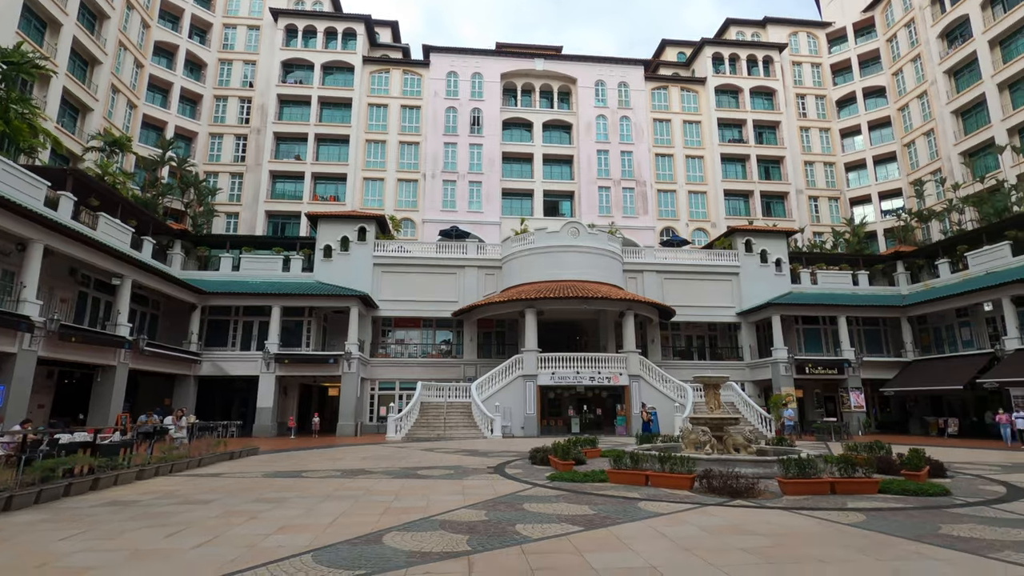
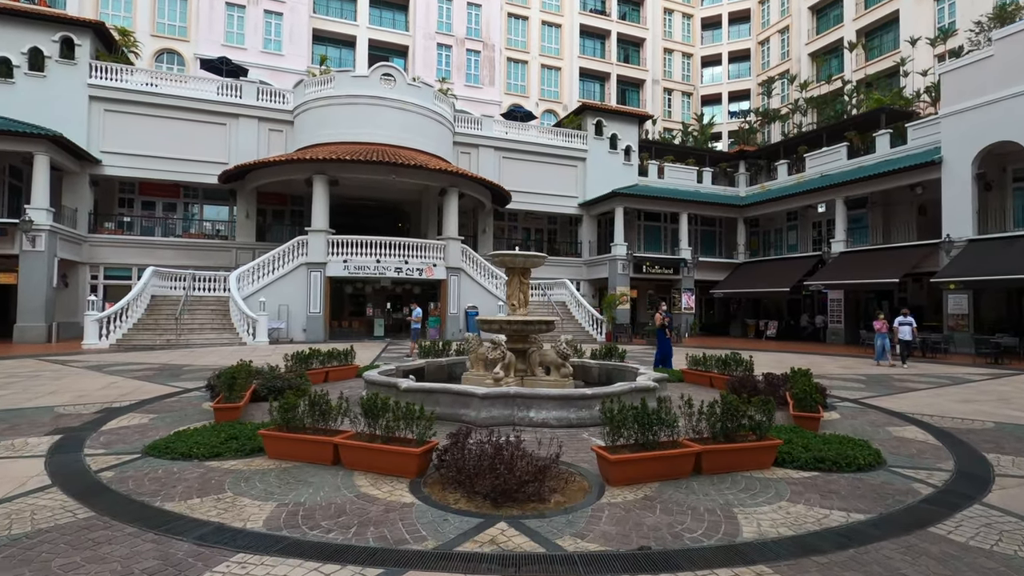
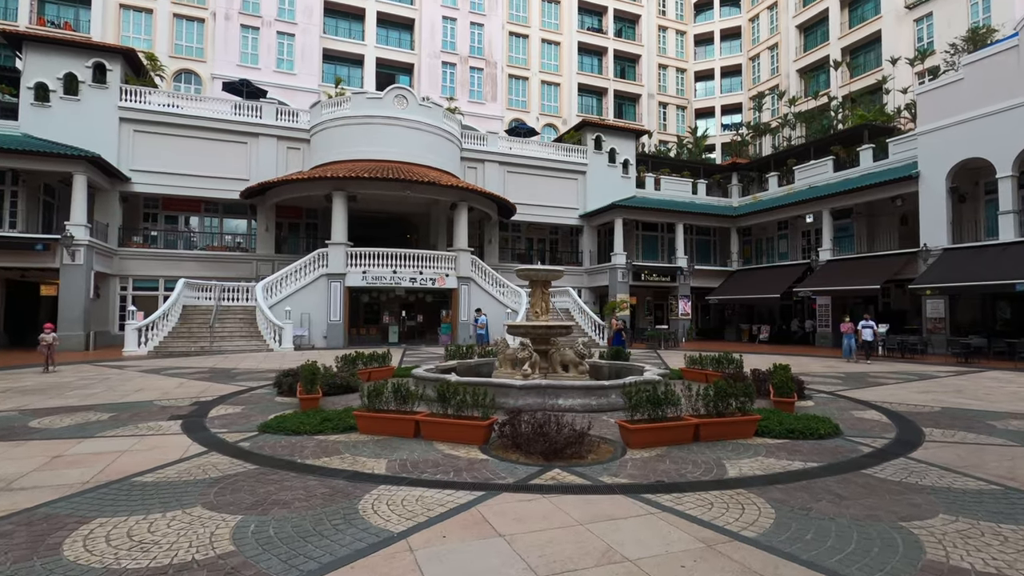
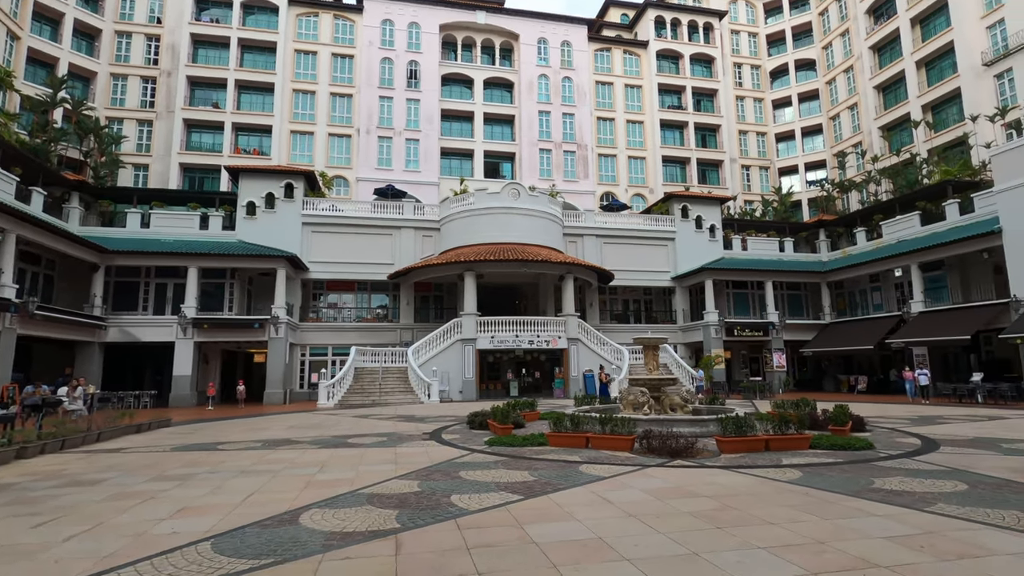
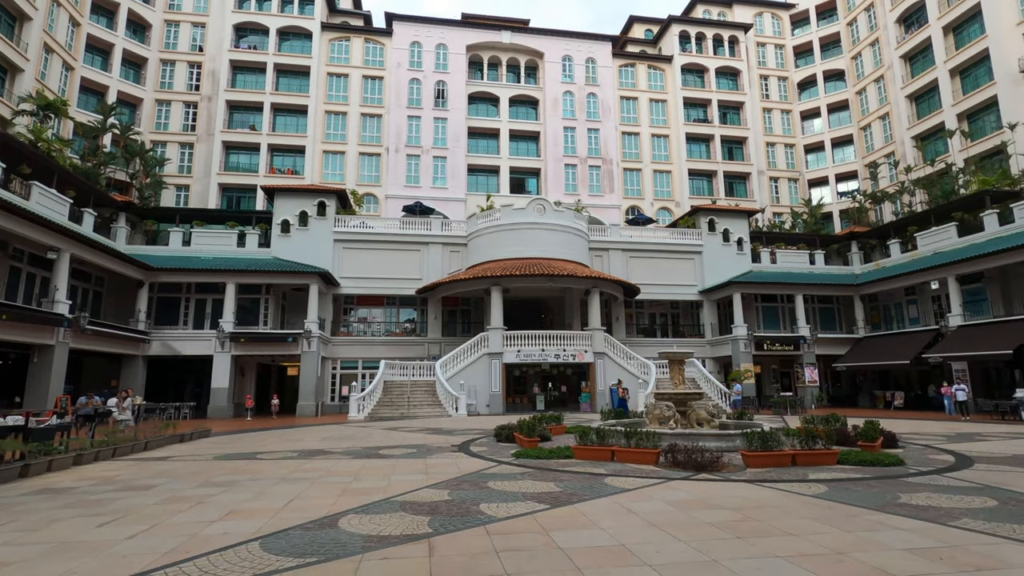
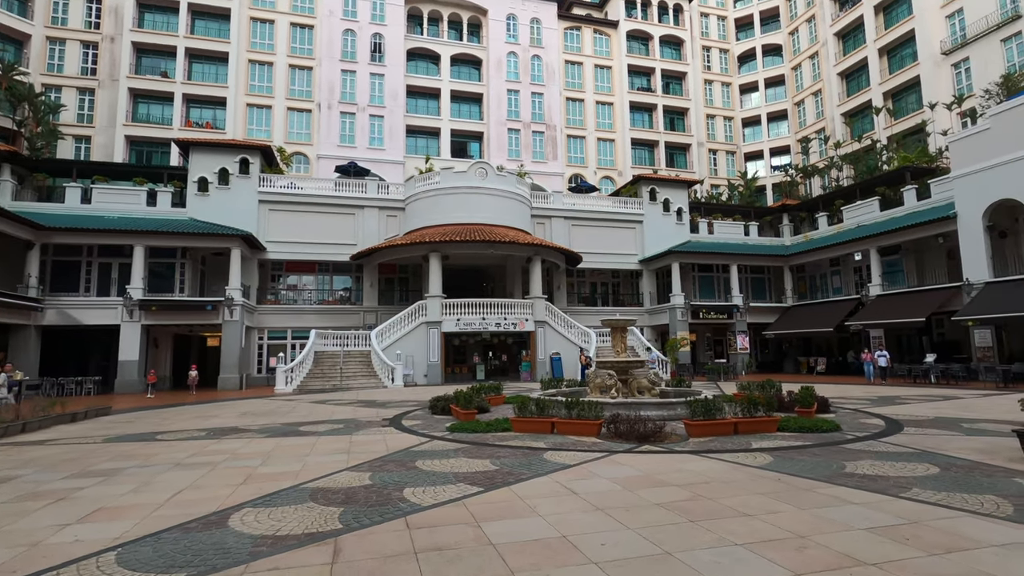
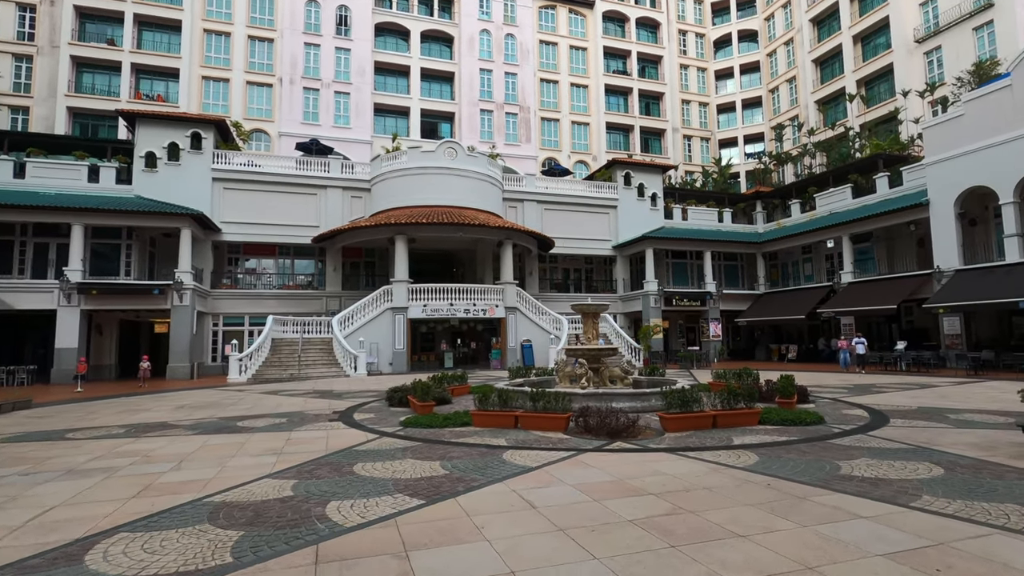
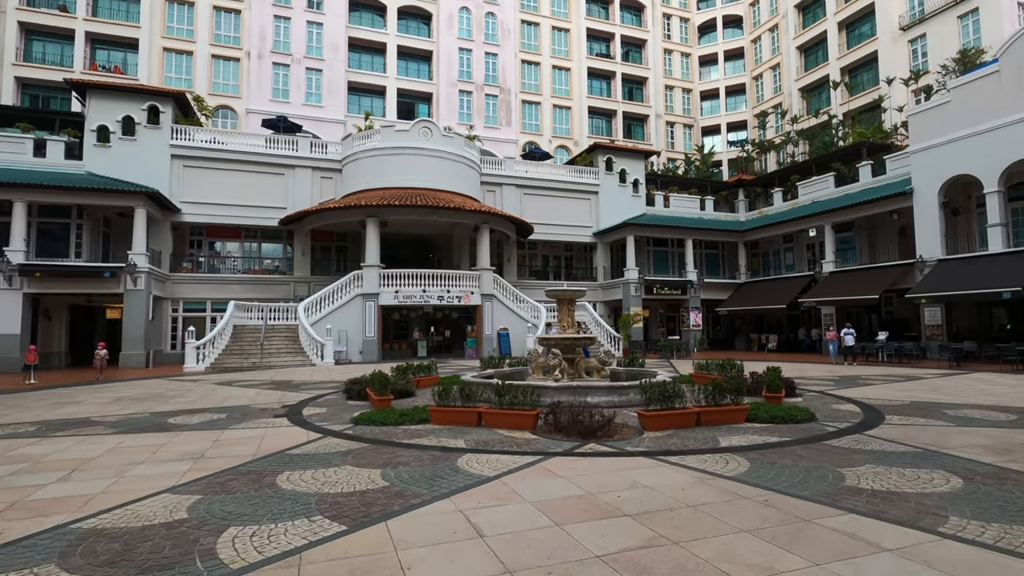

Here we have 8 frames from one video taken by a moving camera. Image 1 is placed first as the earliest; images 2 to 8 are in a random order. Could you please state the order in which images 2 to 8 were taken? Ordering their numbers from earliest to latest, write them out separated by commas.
5, 4, 6, 7, 8, 3, 2
